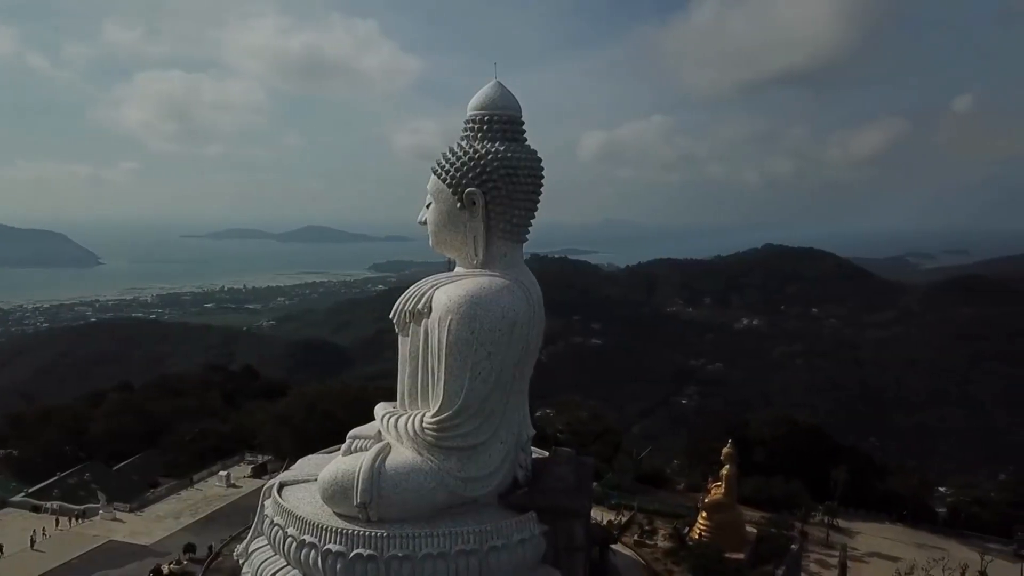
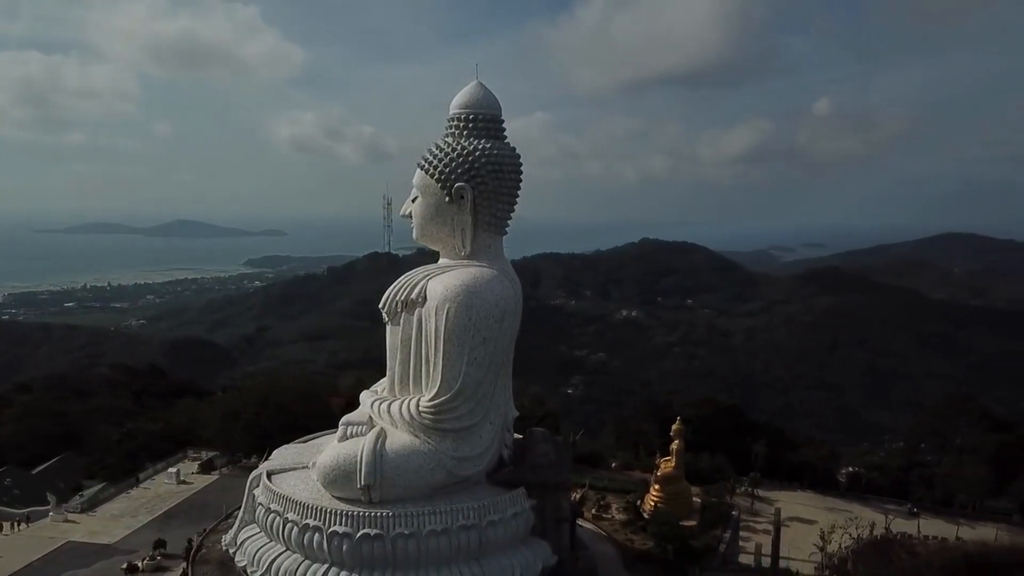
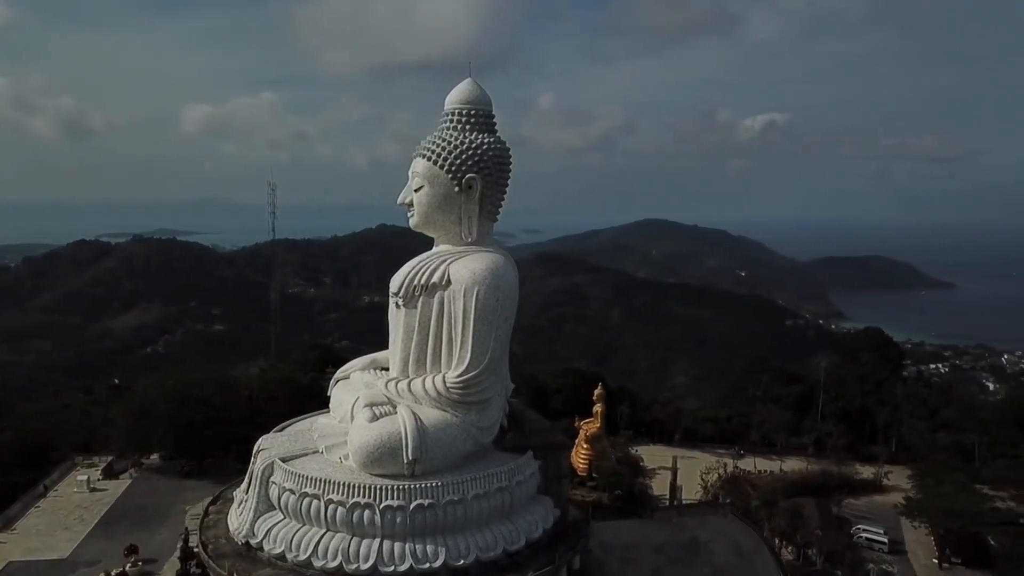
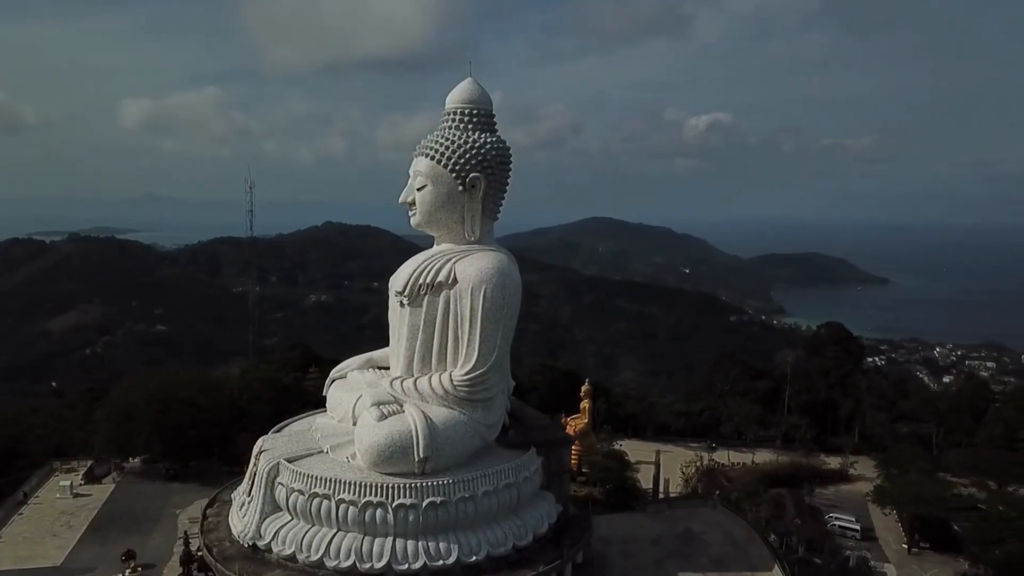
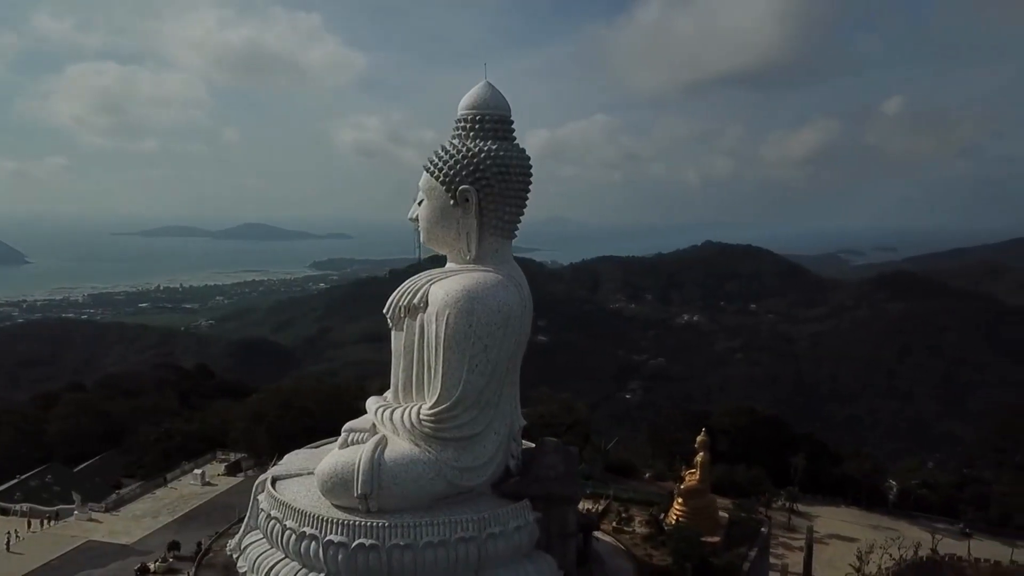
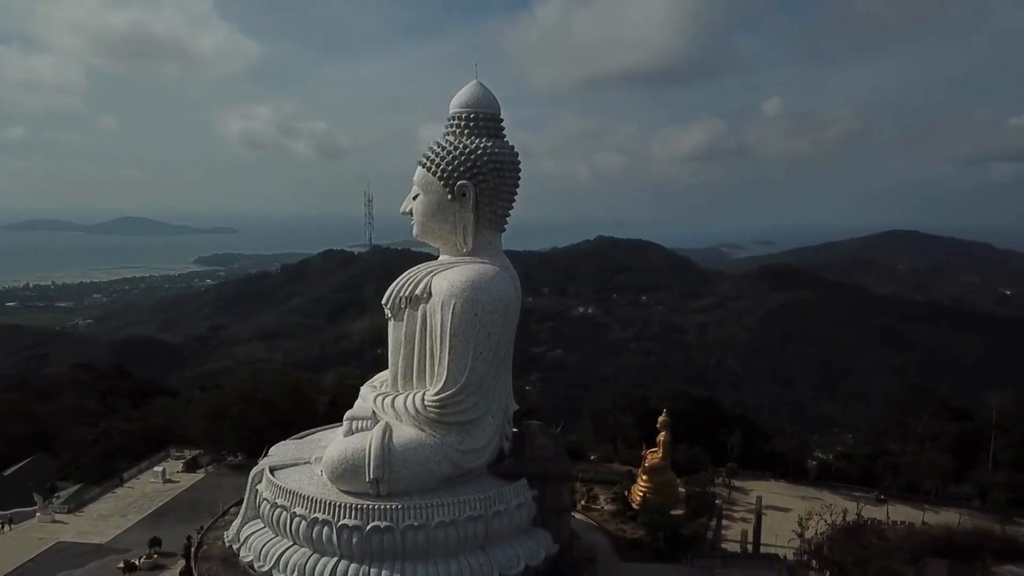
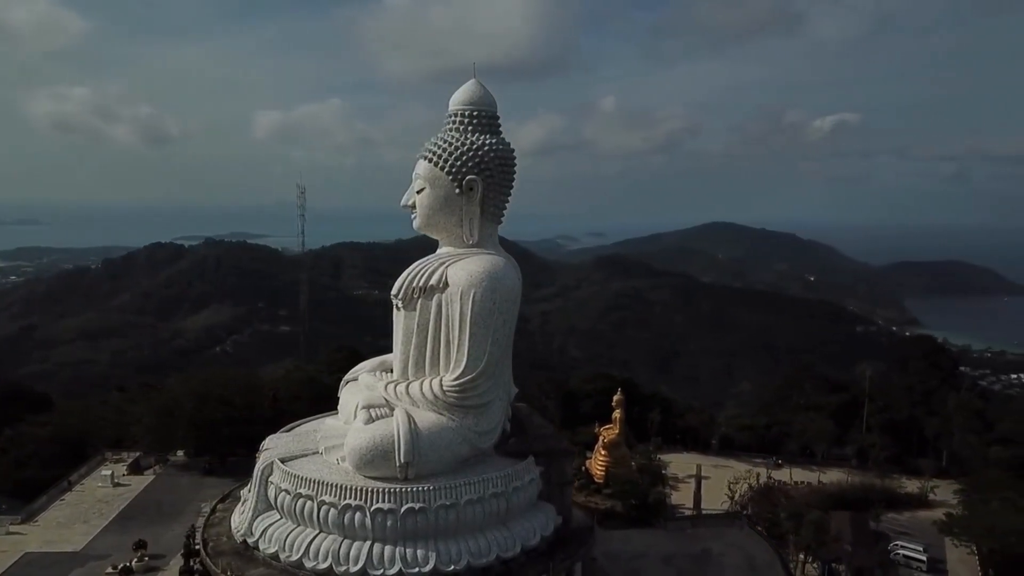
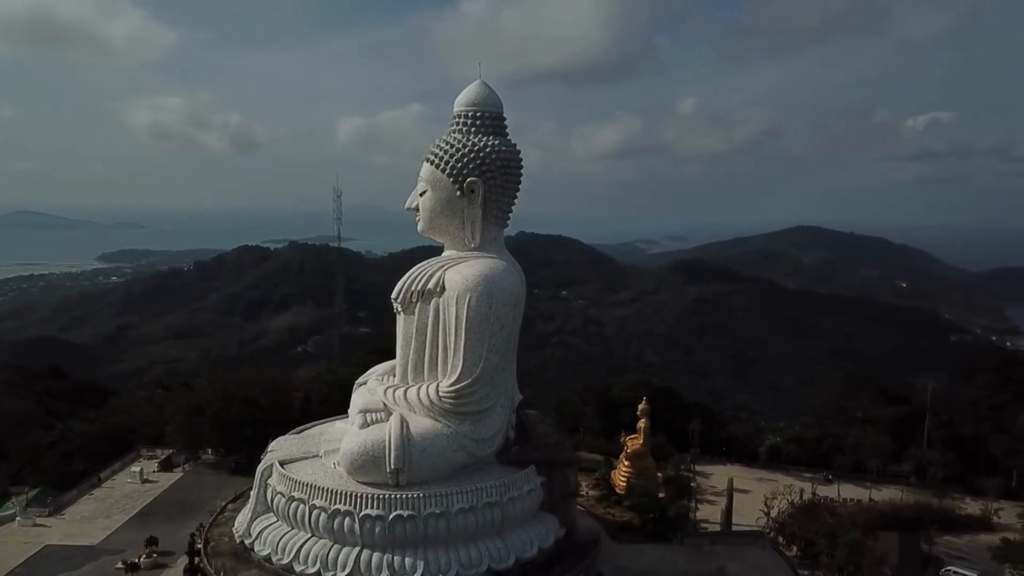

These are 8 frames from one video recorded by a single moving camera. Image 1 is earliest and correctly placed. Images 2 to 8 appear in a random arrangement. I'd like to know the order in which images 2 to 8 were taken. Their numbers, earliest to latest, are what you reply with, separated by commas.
5, 2, 6, 8, 7, 3, 4
